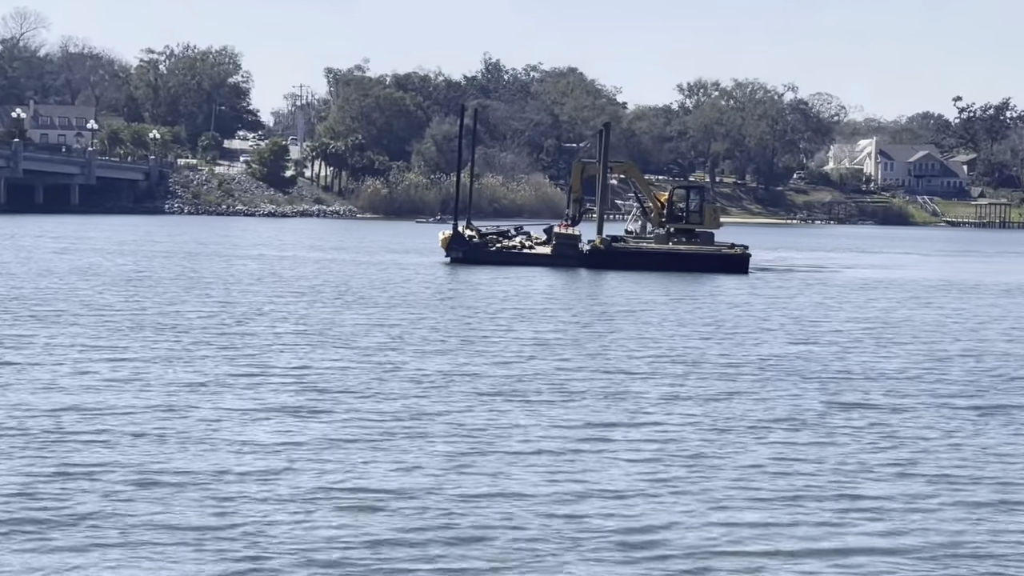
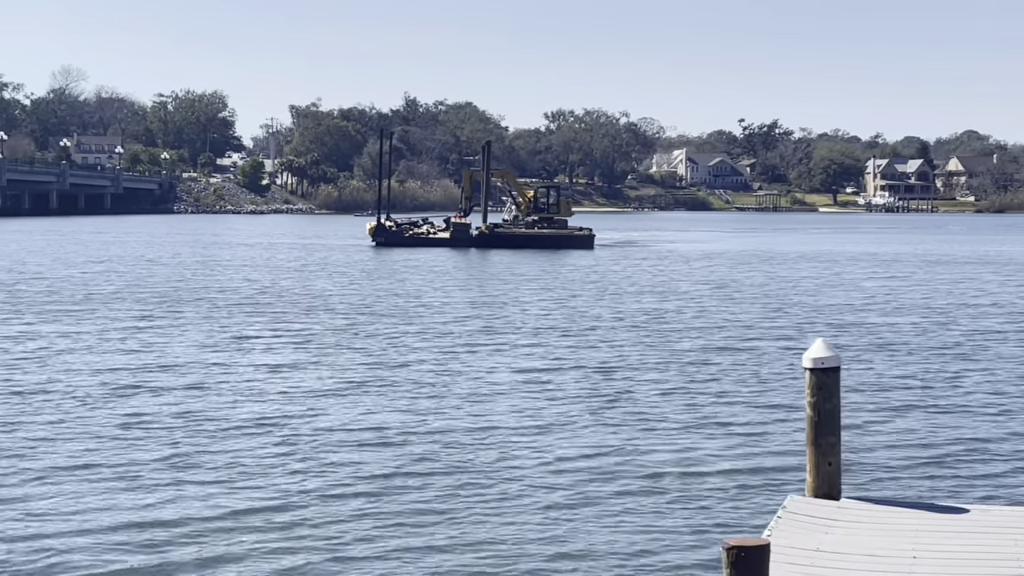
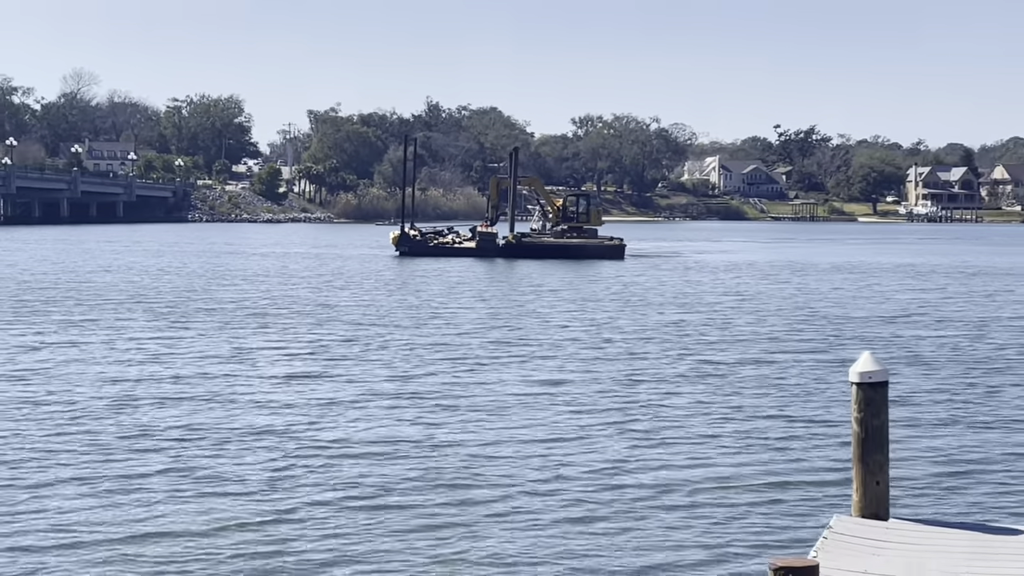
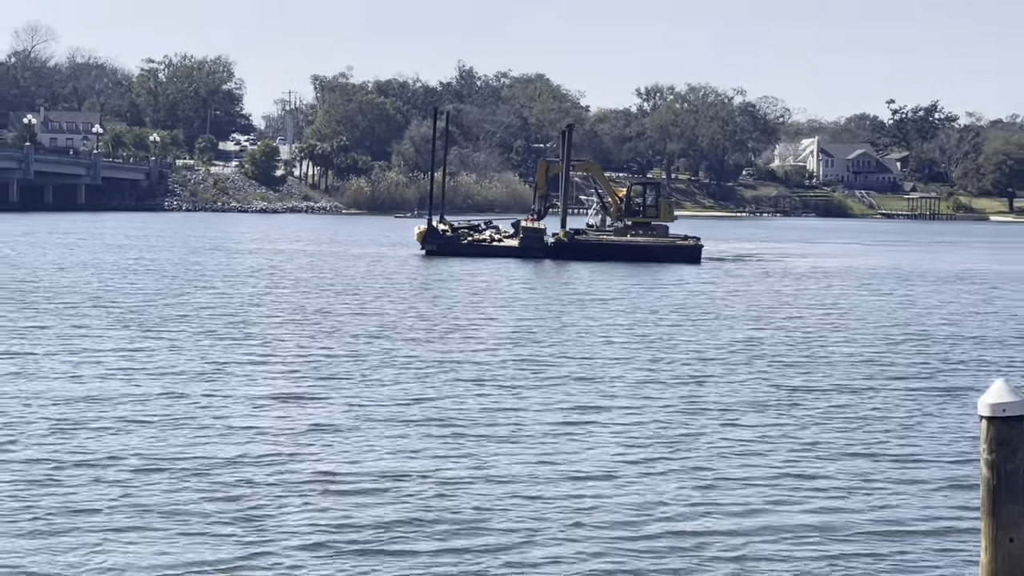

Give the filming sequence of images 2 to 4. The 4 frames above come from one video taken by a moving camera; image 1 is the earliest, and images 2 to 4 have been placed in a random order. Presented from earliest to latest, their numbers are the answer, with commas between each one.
4, 3, 2
